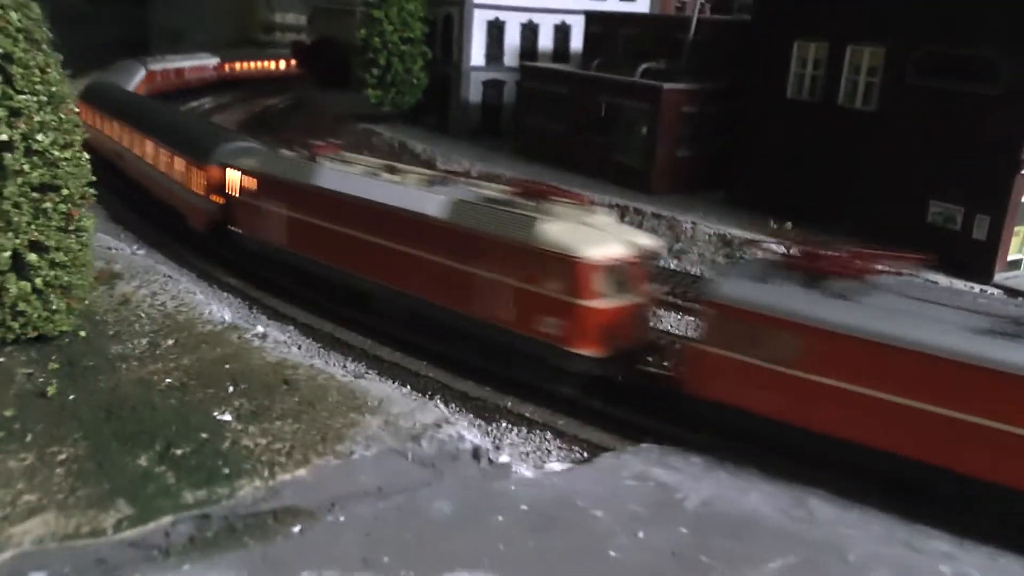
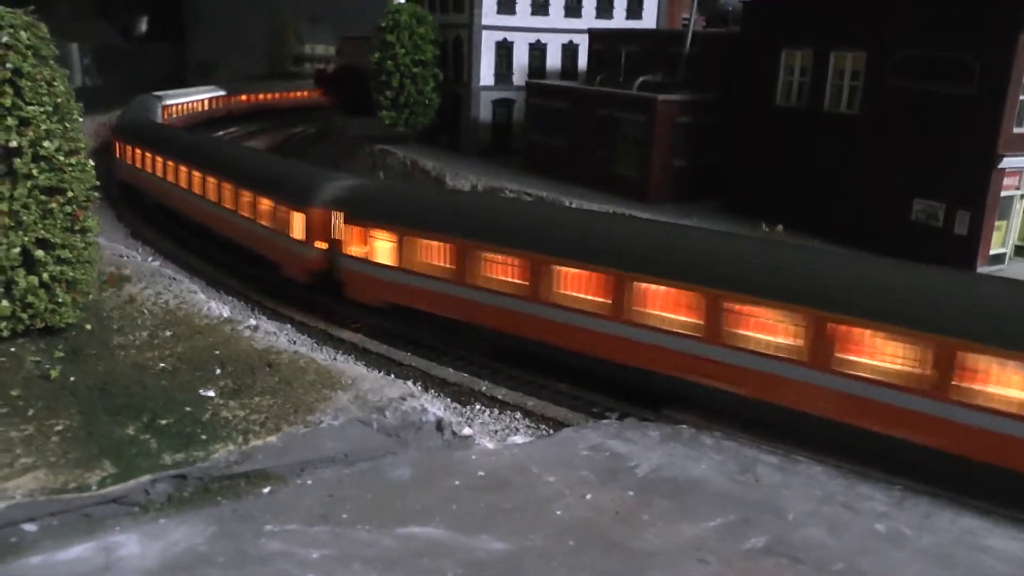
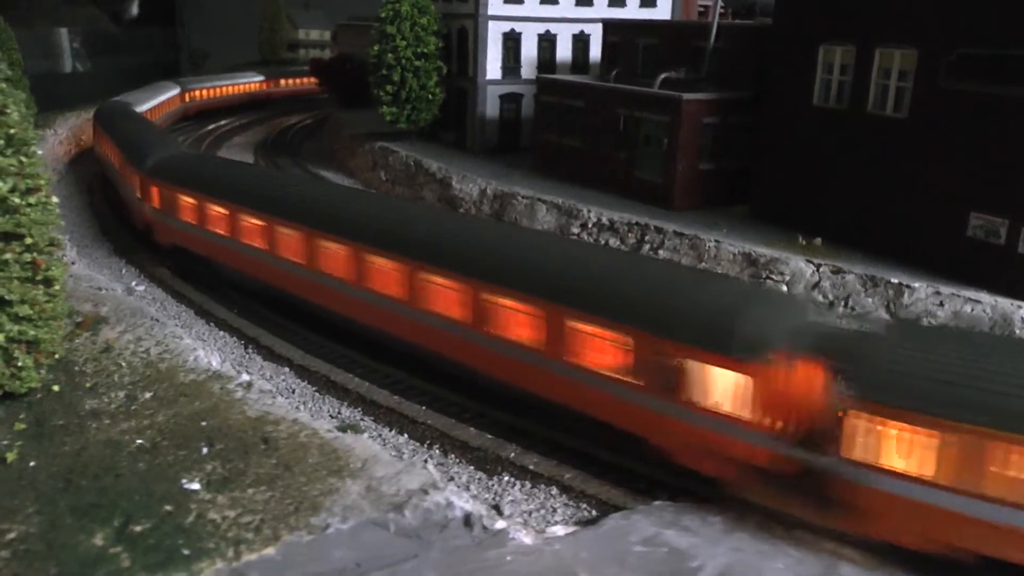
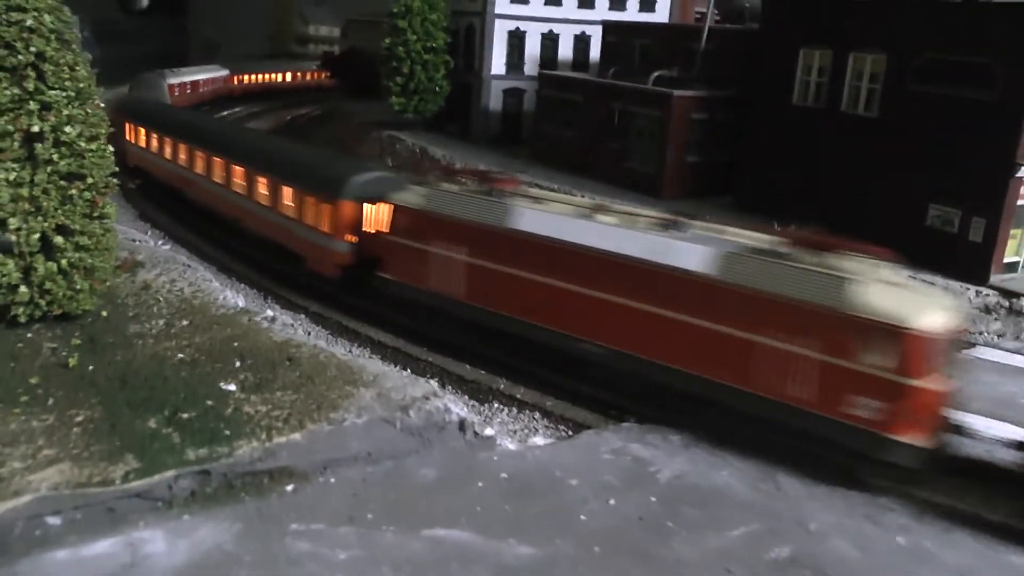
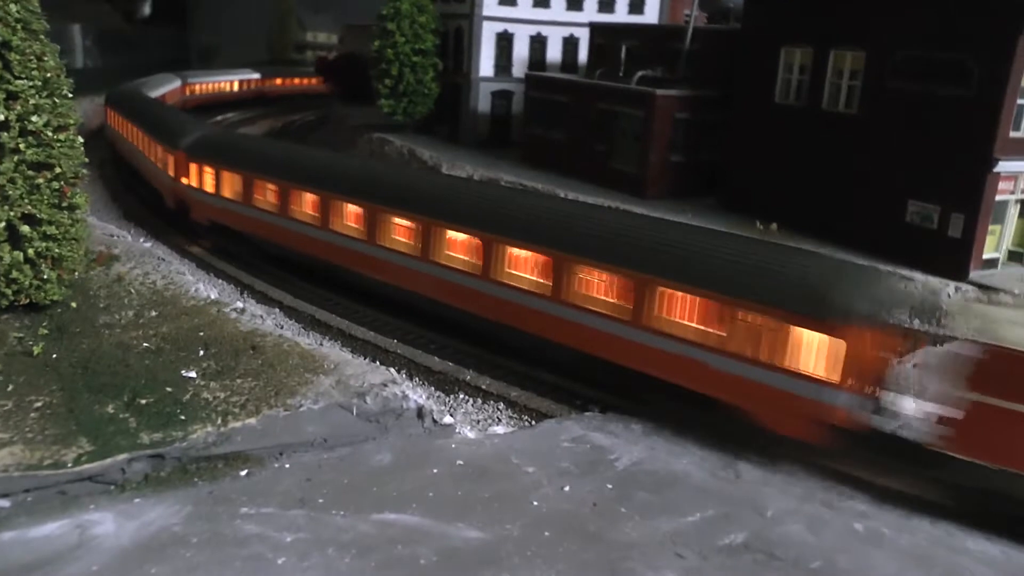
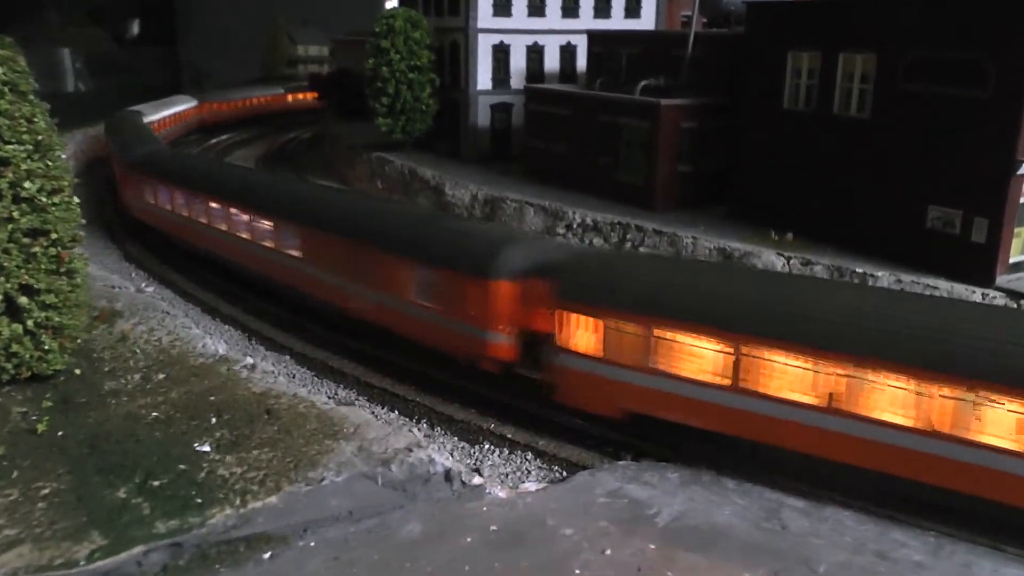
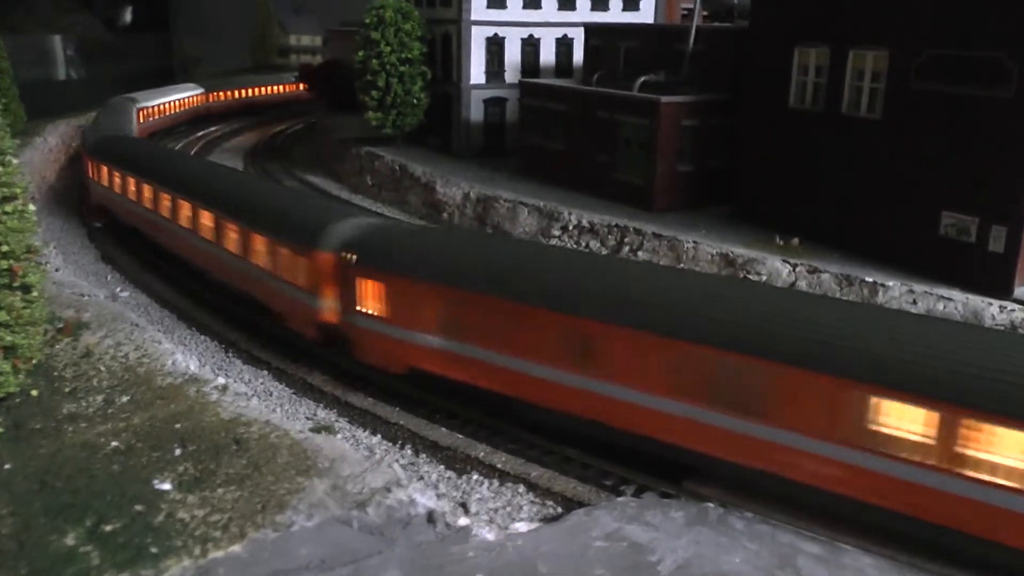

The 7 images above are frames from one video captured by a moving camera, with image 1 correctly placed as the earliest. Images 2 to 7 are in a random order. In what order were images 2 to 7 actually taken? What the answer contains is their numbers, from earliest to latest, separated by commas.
4, 5, 2, 6, 7, 3
